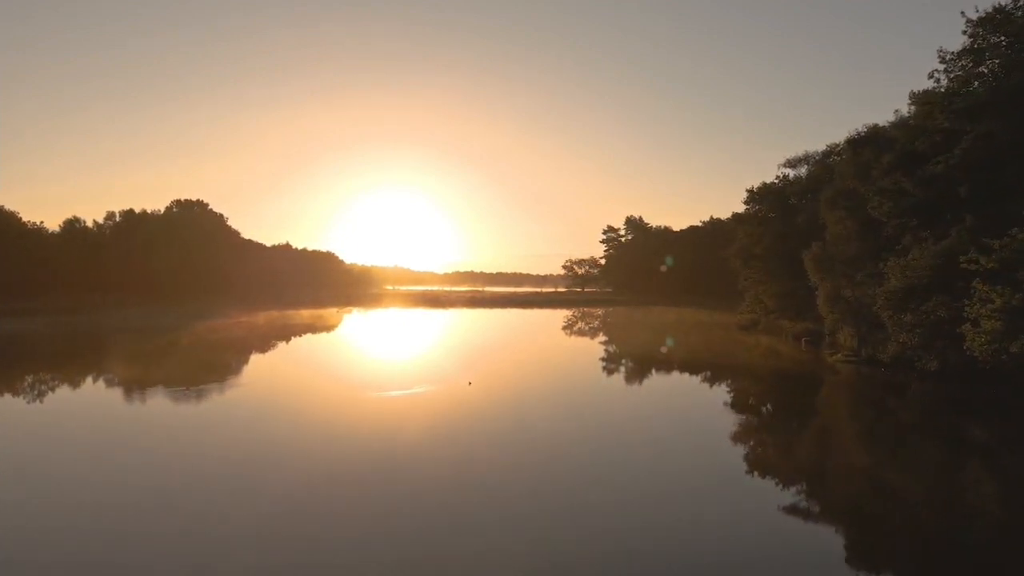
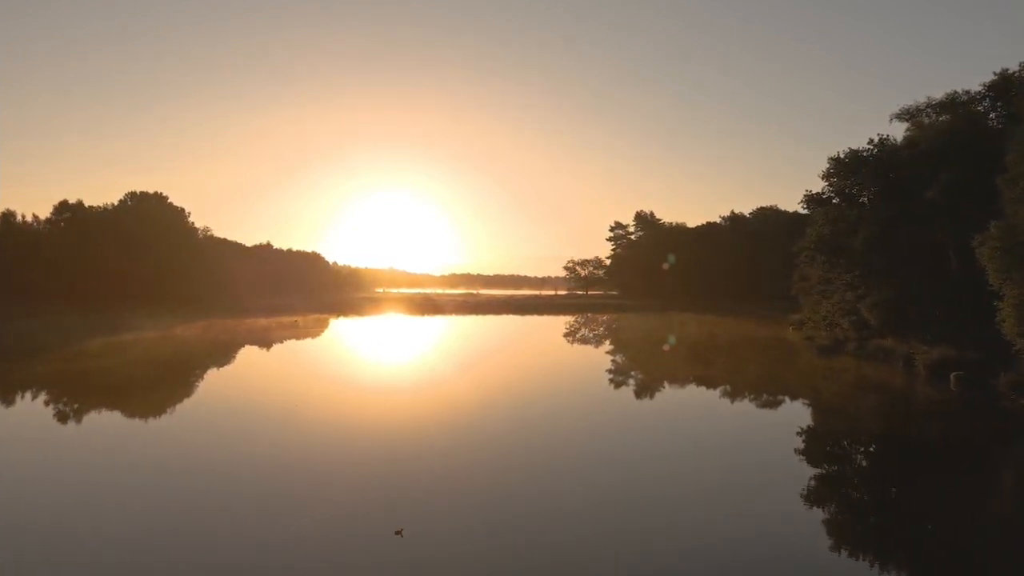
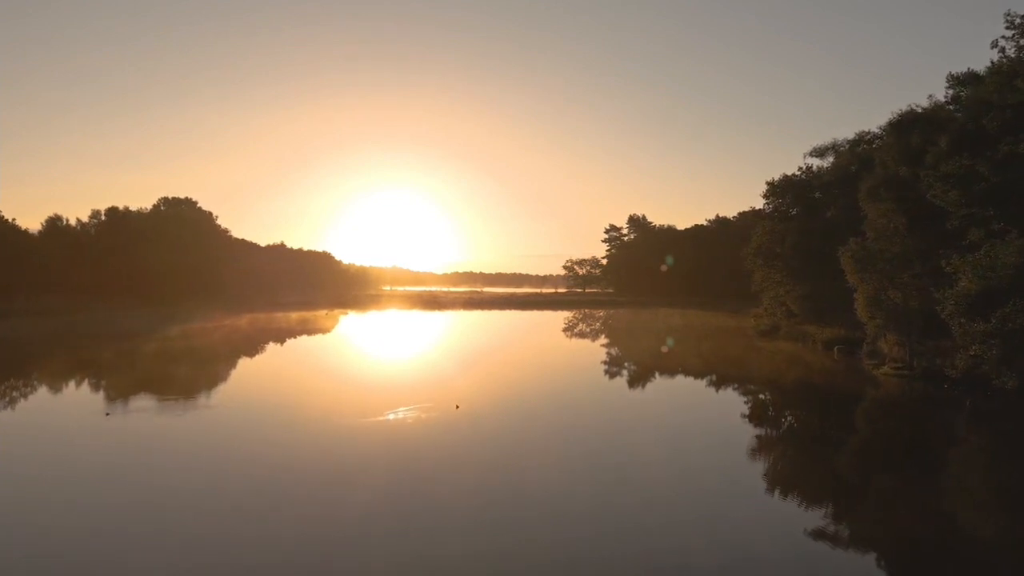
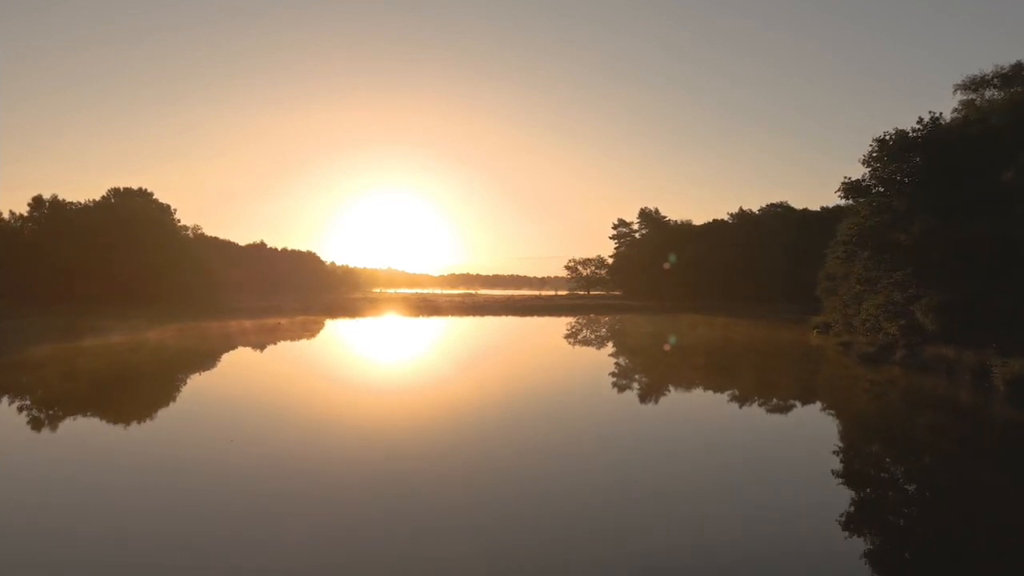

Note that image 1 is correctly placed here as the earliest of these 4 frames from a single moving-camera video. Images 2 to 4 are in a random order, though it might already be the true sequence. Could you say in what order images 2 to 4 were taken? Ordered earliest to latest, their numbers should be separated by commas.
3, 2, 4
